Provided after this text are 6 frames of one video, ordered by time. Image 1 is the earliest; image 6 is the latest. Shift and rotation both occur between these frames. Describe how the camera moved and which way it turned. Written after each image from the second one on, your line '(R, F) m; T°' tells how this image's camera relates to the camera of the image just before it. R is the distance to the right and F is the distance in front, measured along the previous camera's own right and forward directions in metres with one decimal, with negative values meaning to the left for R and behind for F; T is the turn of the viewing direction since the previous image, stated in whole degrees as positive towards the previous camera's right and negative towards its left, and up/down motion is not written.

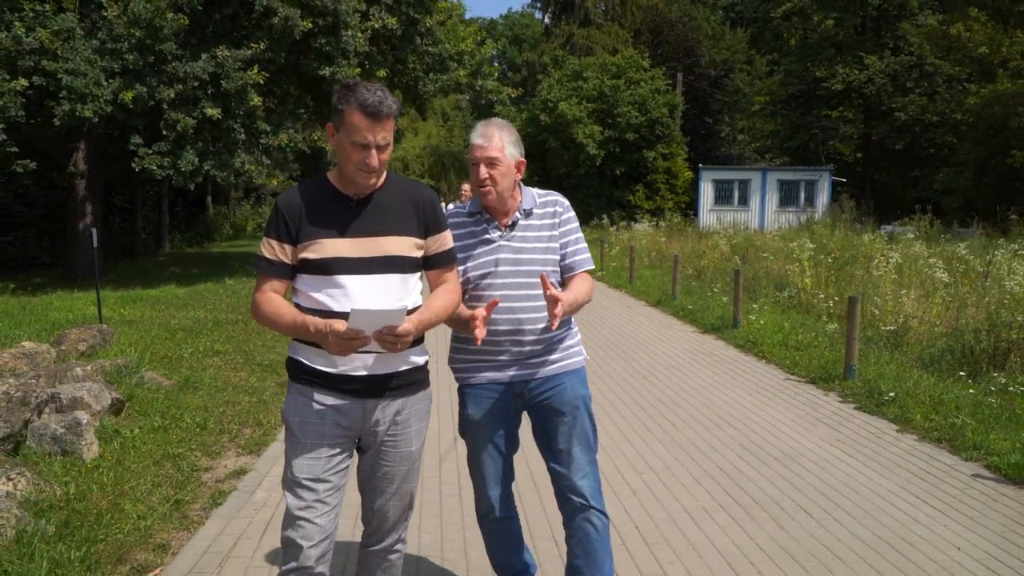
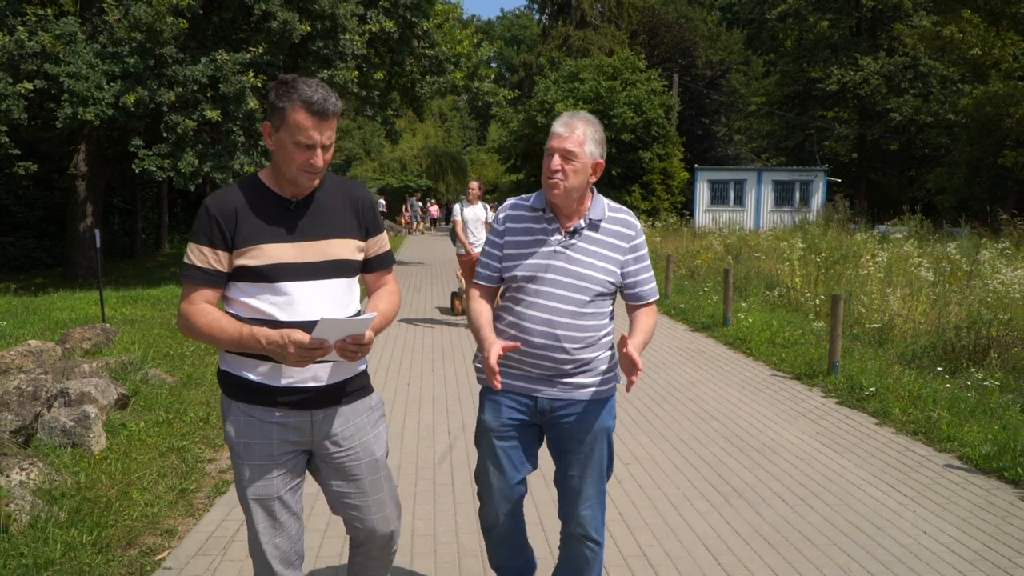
(+0.1, -0.3) m; 0°
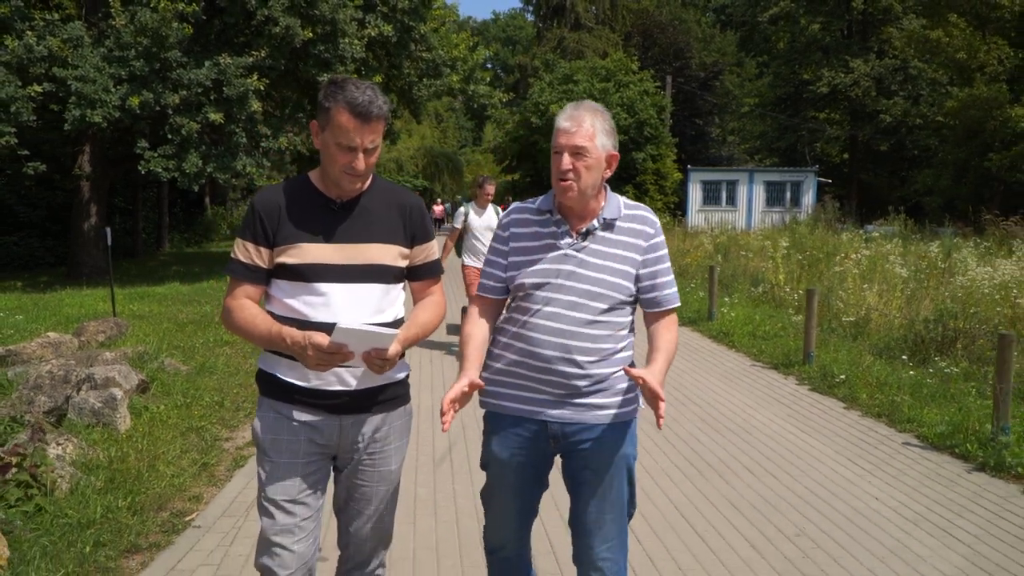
(0.0, -0.6) m; 0°
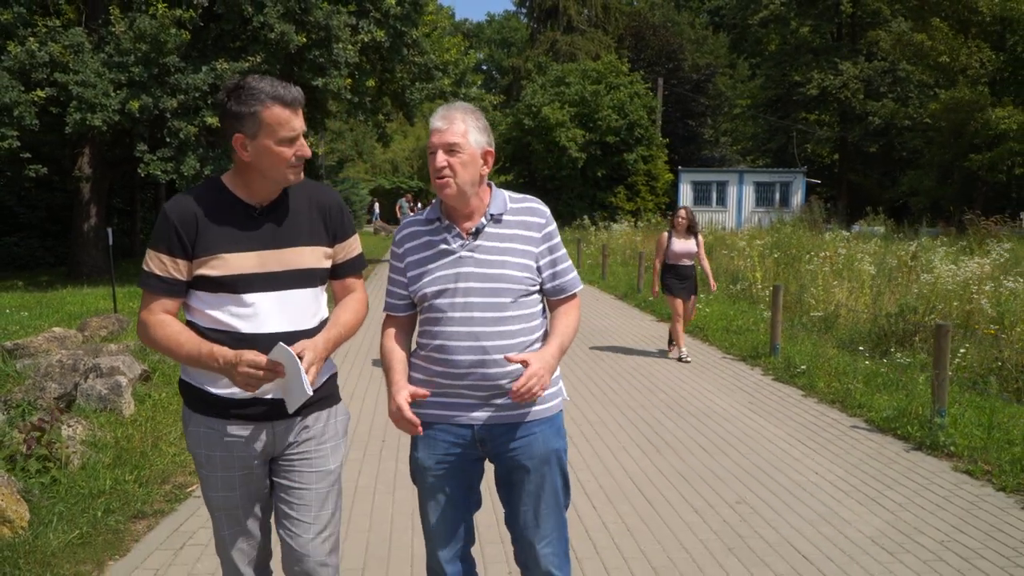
(+0.2, -0.6) m; 0°
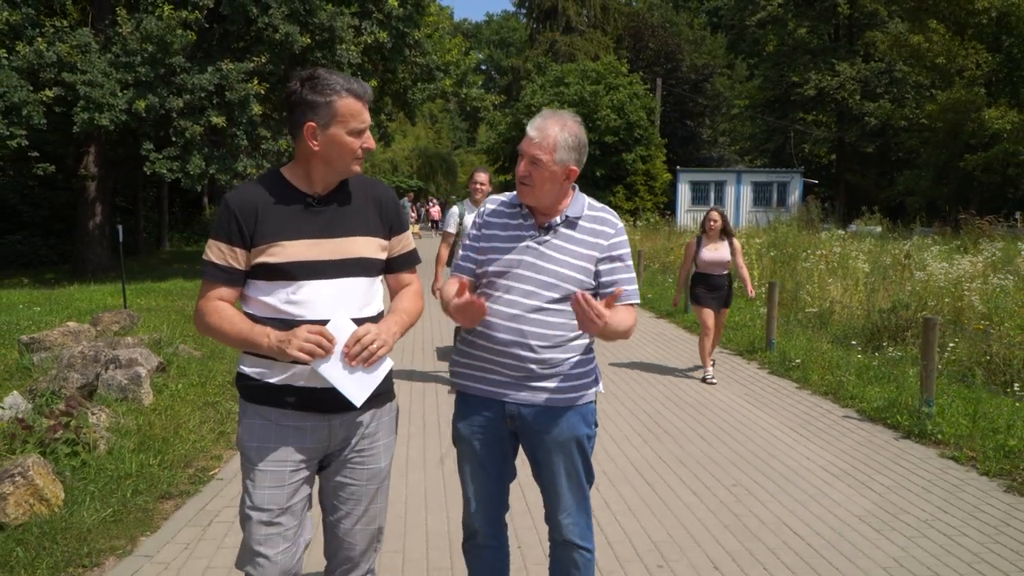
(-0.1, -0.3) m; 0°
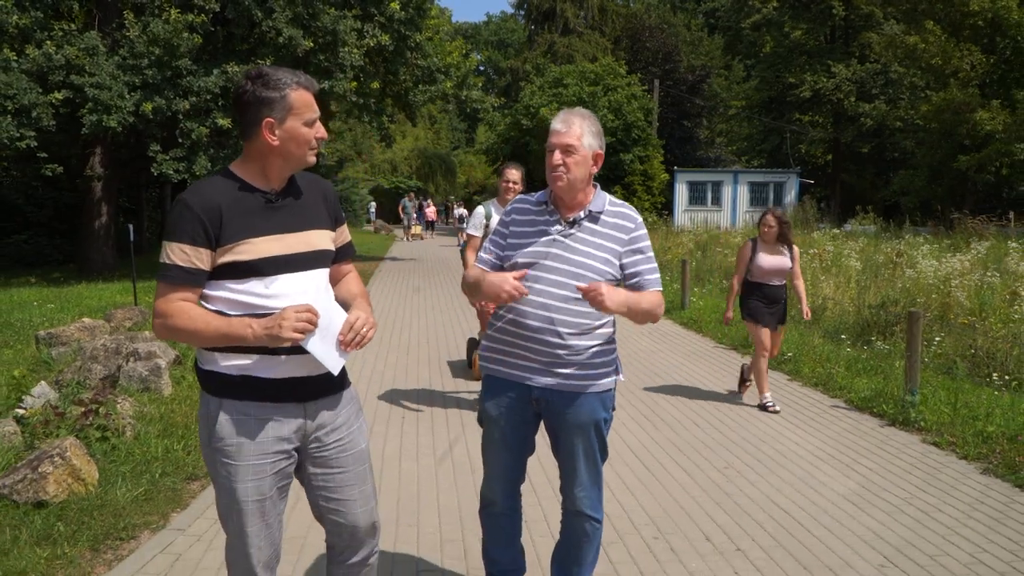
(0.0, -0.4) m; 0°
